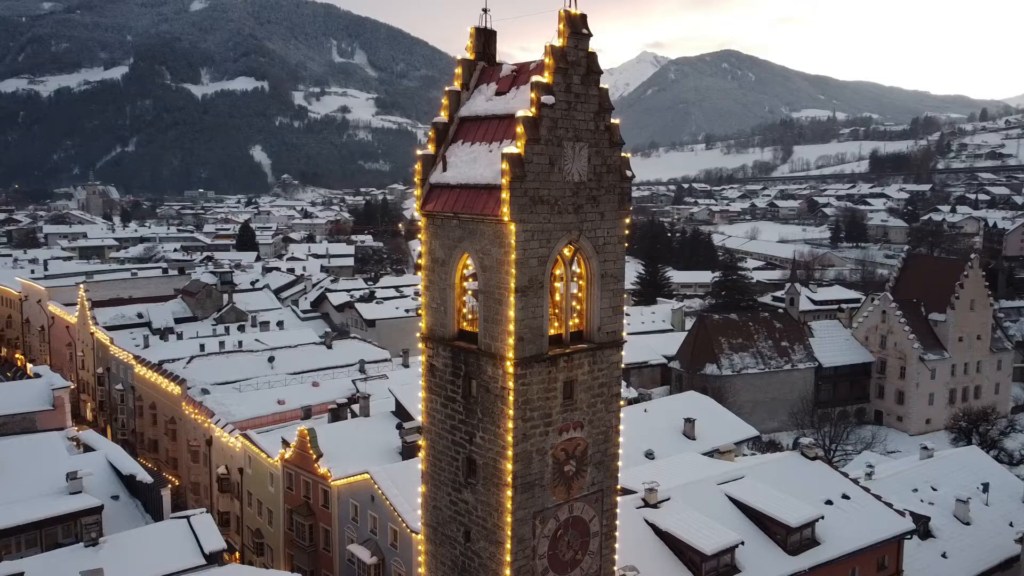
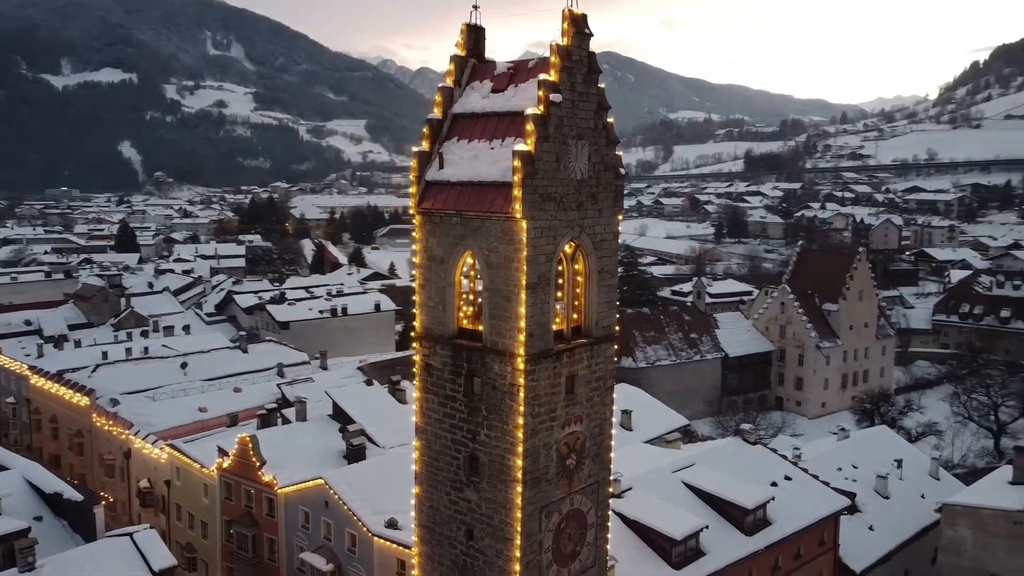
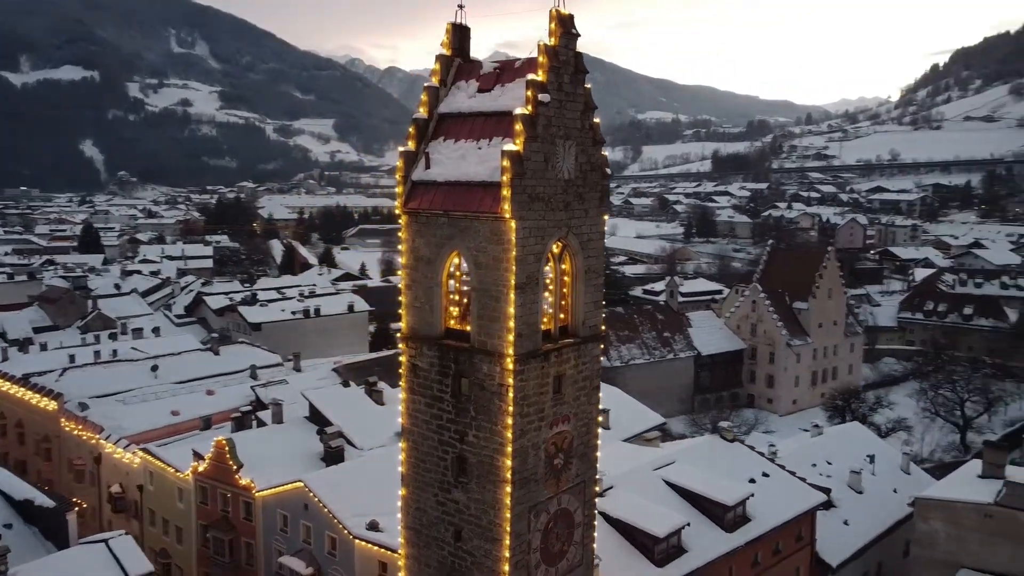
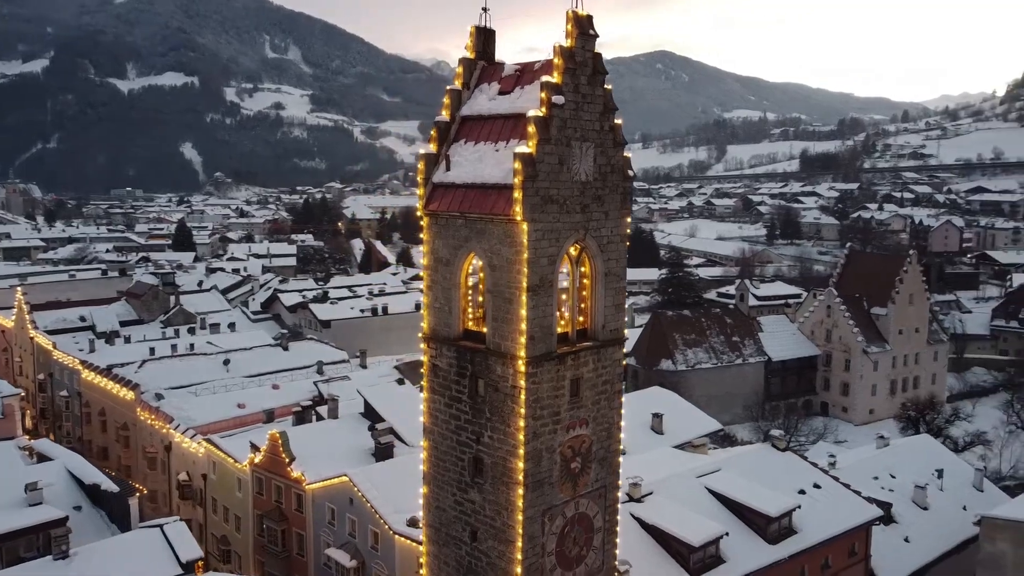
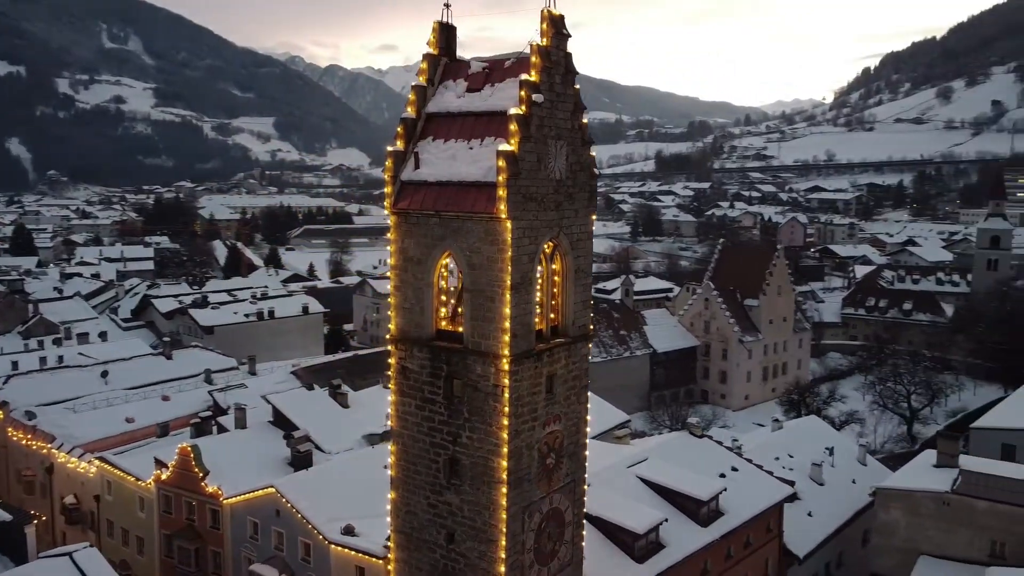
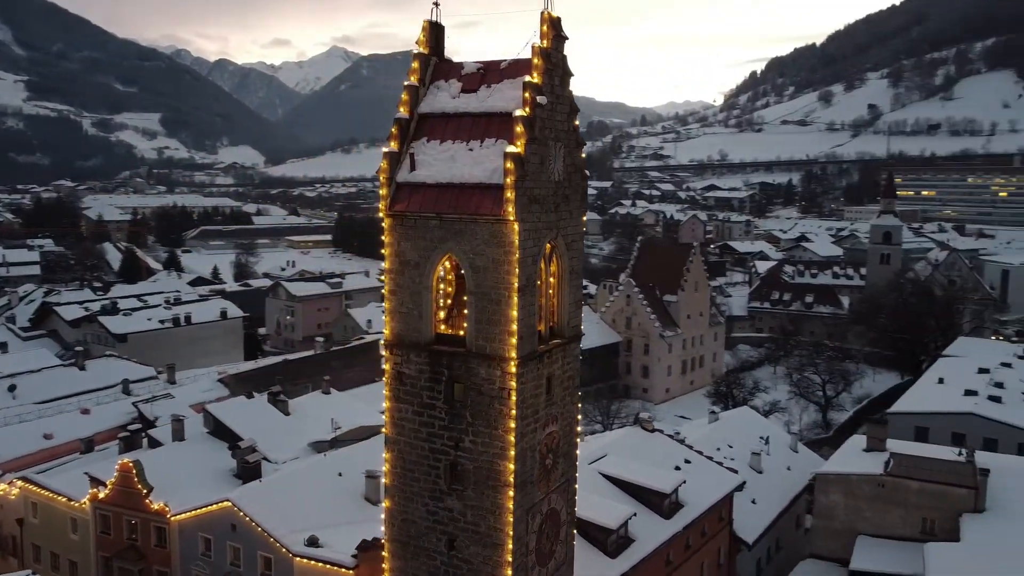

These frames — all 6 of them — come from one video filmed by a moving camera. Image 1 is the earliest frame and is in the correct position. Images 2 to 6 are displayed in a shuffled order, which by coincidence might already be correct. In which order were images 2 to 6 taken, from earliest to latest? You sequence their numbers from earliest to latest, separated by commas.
4, 2, 3, 5, 6
